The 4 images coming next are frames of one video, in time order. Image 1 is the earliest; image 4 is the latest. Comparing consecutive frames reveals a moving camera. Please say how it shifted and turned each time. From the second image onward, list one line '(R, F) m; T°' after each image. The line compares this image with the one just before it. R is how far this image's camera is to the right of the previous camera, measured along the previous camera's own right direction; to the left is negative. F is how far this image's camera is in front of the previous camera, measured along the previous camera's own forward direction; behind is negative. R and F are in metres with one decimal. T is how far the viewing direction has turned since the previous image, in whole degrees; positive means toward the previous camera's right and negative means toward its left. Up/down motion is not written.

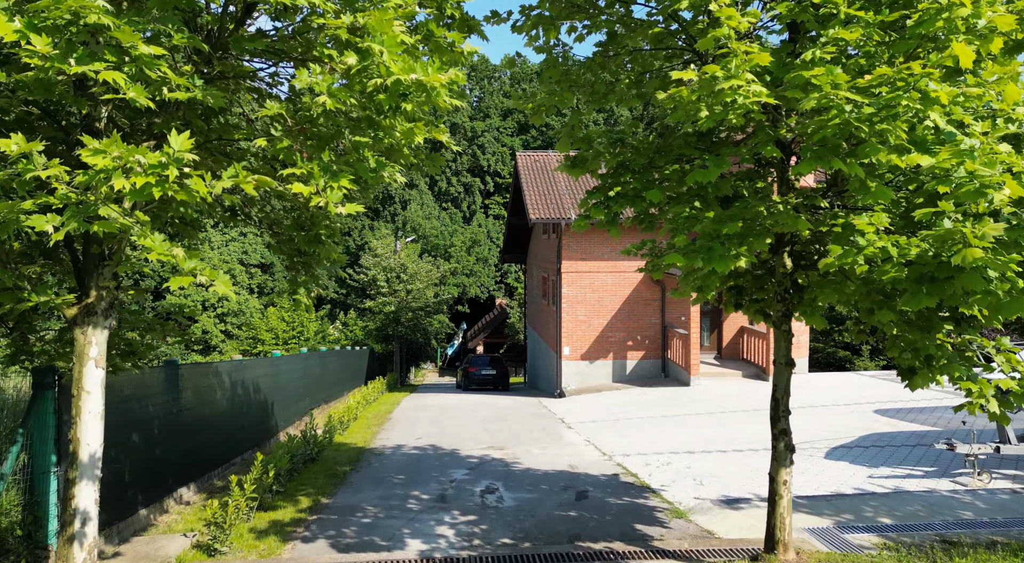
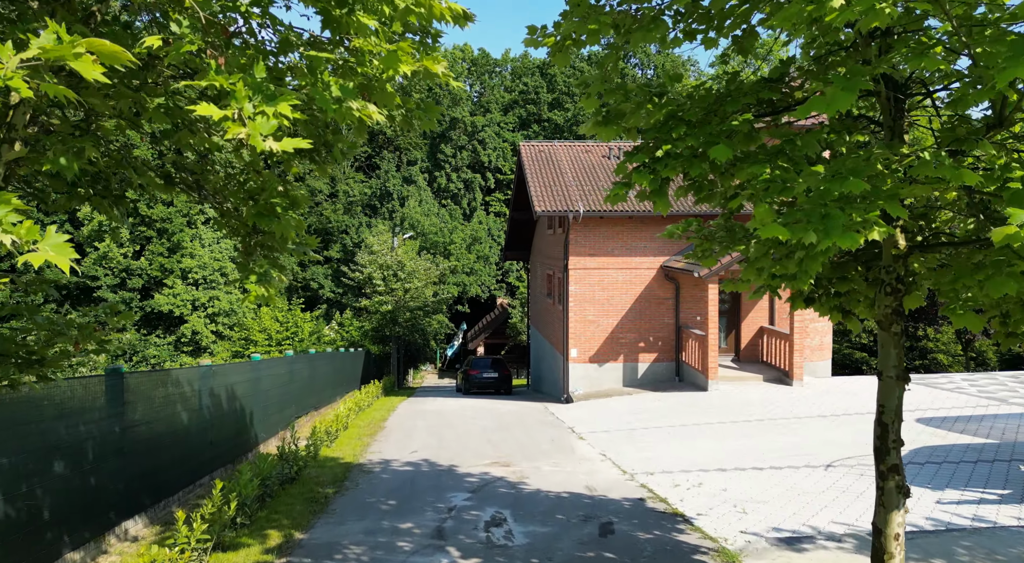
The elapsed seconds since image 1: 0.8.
(-0.1, +1.3) m; 0°
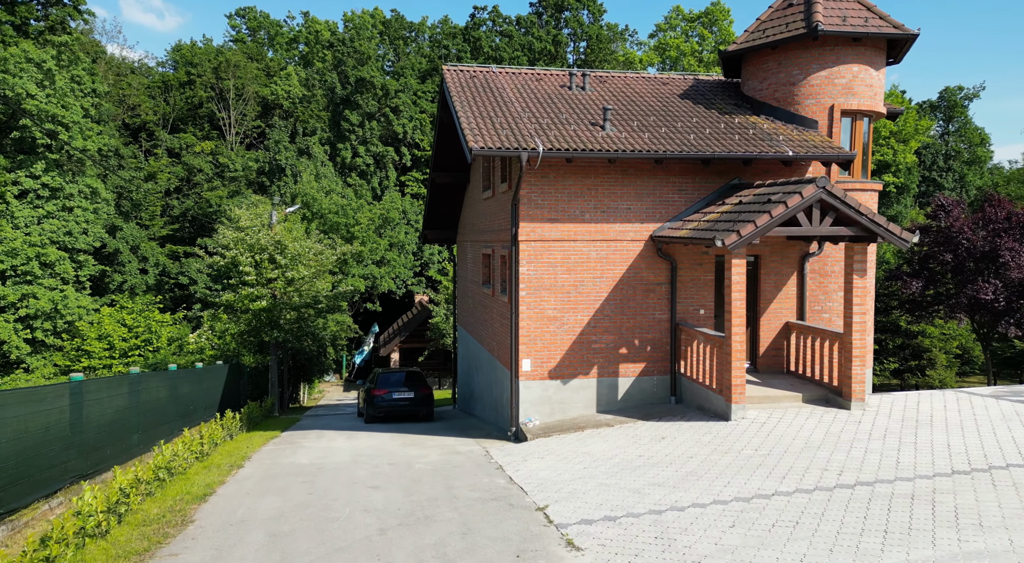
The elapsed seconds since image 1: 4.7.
(0.0, +6.3) m; +6°
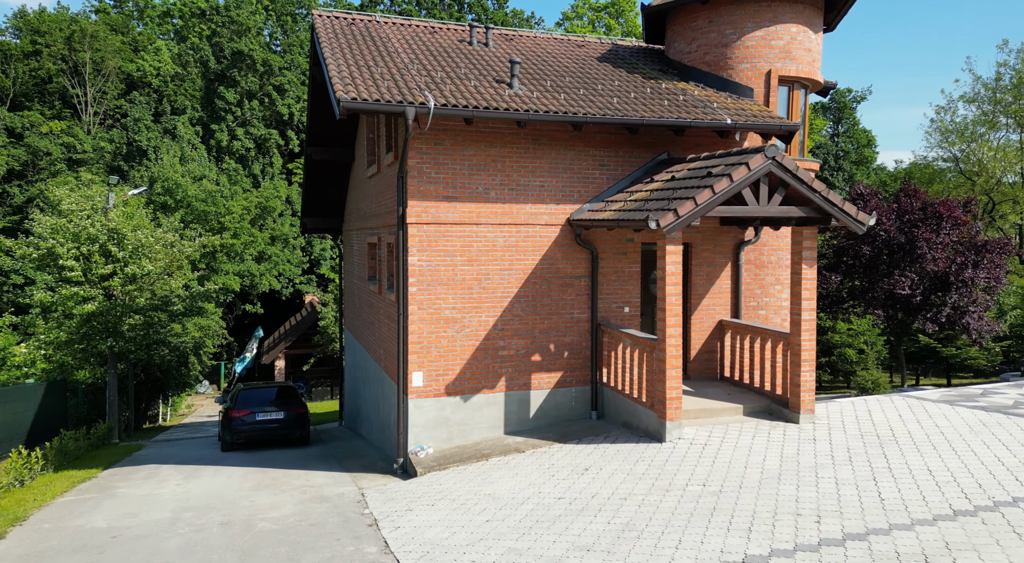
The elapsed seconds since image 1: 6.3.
(+0.3, +2.4) m; +7°
